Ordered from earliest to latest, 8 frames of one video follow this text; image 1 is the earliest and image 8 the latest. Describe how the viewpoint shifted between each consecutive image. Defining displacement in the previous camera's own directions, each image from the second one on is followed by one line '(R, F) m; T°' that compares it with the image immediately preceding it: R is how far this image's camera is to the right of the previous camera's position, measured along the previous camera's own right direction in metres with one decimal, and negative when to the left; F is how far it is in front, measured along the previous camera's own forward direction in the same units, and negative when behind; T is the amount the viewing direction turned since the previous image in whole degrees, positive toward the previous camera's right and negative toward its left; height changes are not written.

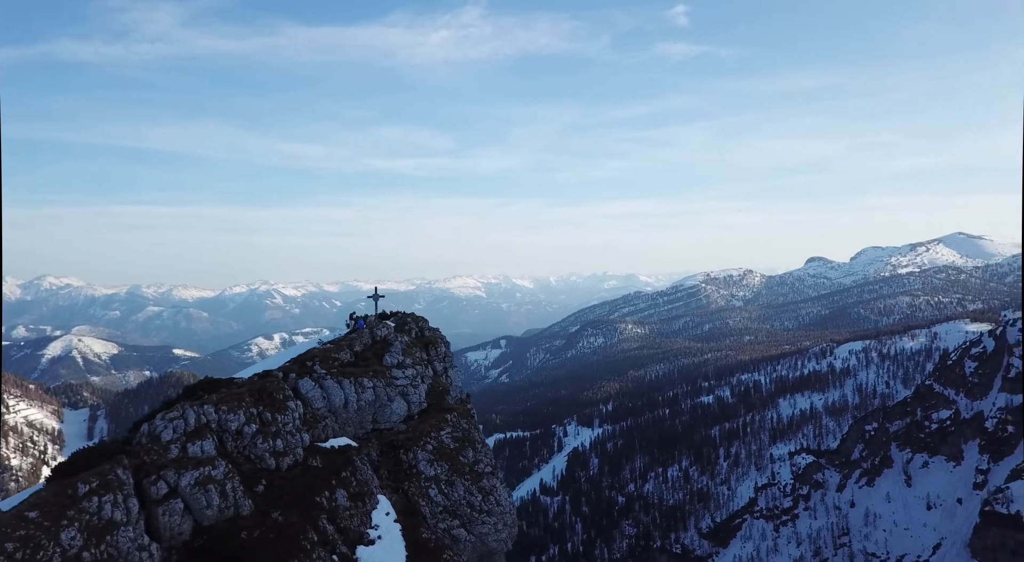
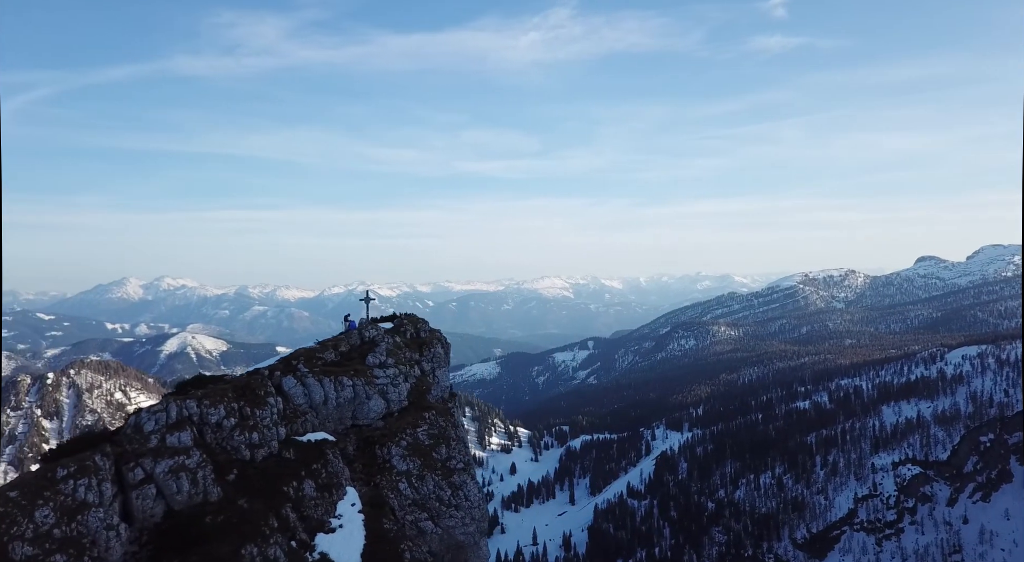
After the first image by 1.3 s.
(+12.7, -1.1) m; -8°
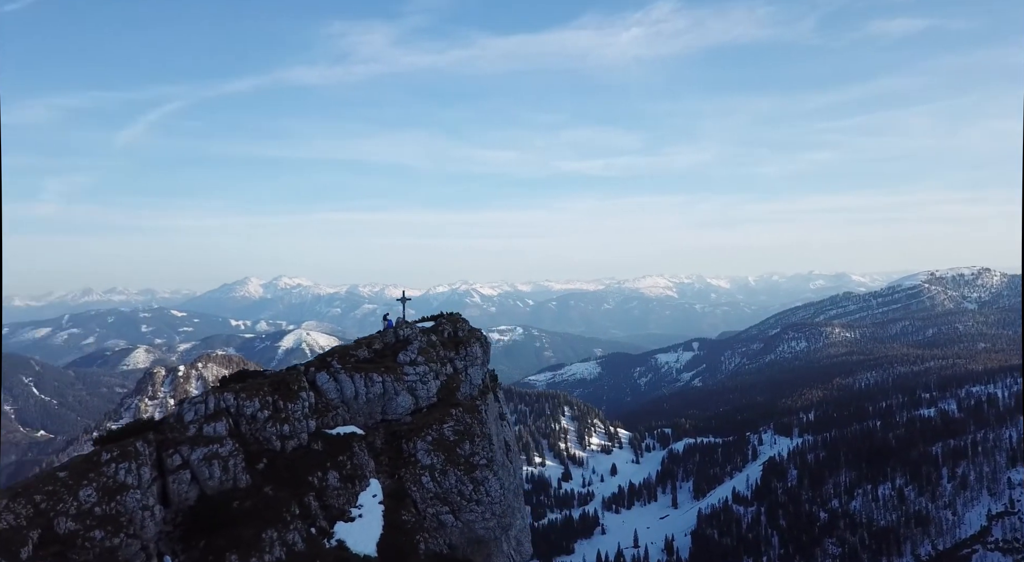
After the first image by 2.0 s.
(+9.0, -0.6) m; -8°
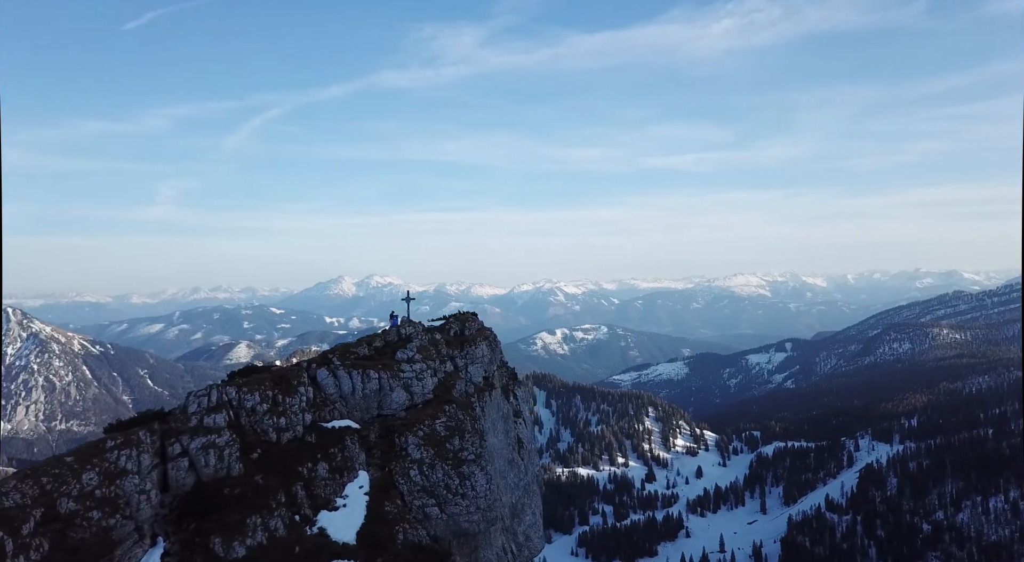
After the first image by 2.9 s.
(+11.2, -0.1) m; -8°
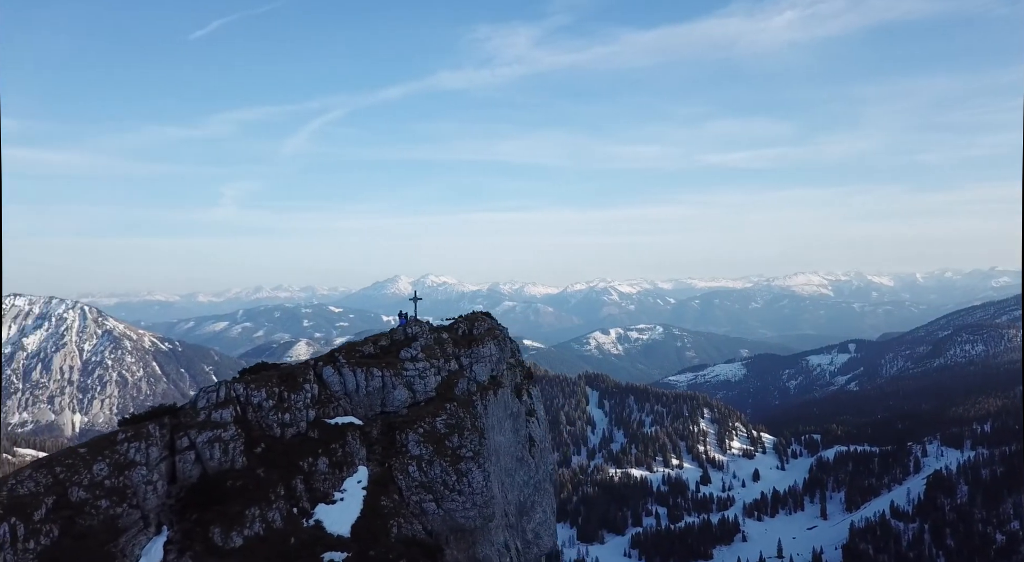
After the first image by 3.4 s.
(+6.8, -0.2) m; -5°
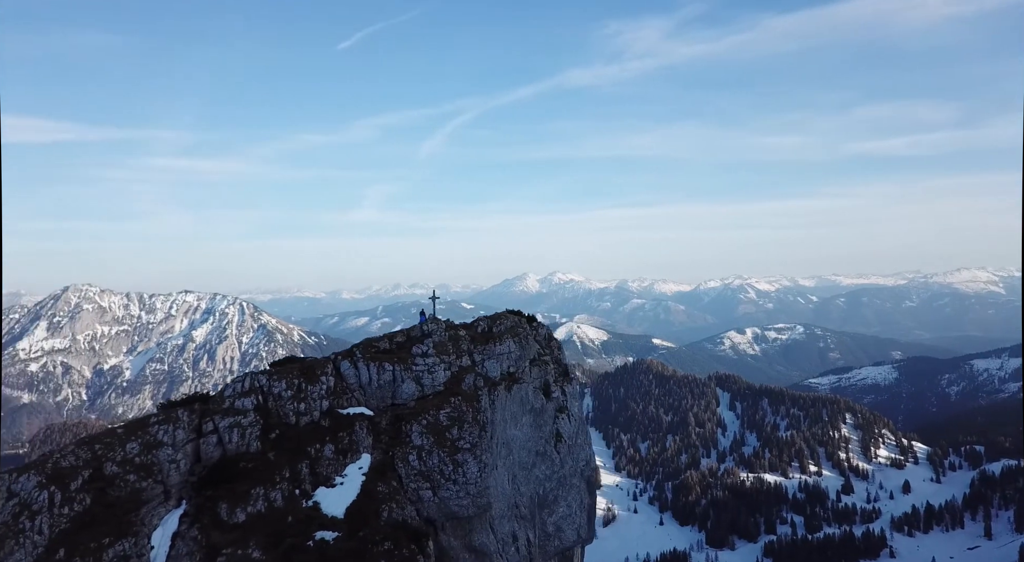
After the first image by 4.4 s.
(+17.2, +0.4) m; -12°
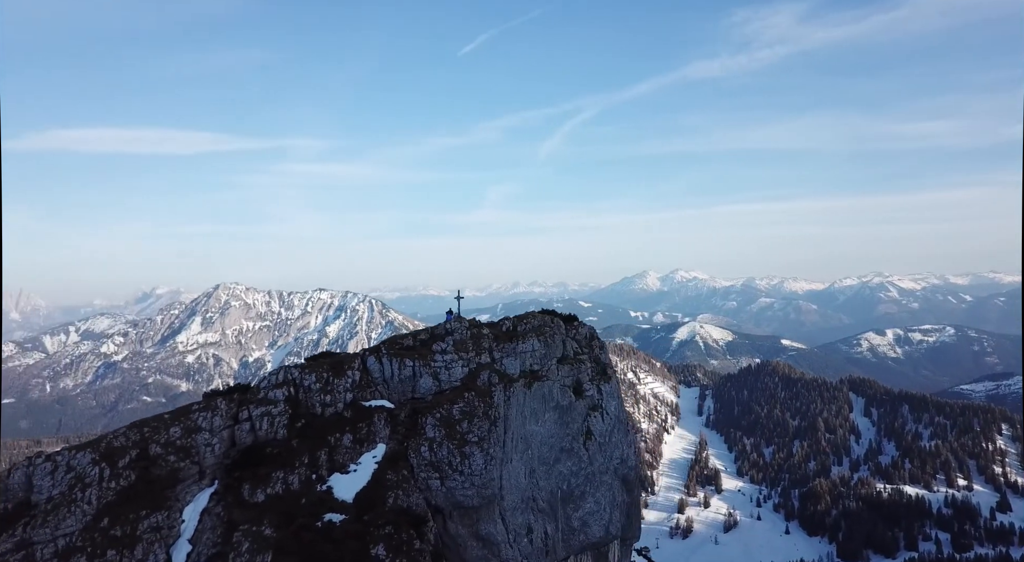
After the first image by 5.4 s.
(+16.0, +0.1) m; -11°
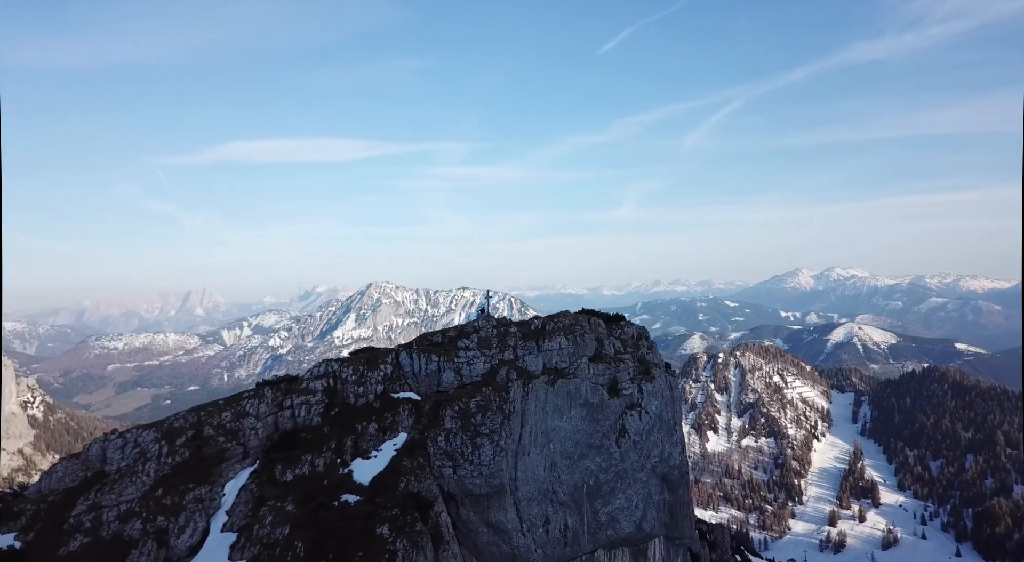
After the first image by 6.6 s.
(+19.6, +1.5) m; -14°
